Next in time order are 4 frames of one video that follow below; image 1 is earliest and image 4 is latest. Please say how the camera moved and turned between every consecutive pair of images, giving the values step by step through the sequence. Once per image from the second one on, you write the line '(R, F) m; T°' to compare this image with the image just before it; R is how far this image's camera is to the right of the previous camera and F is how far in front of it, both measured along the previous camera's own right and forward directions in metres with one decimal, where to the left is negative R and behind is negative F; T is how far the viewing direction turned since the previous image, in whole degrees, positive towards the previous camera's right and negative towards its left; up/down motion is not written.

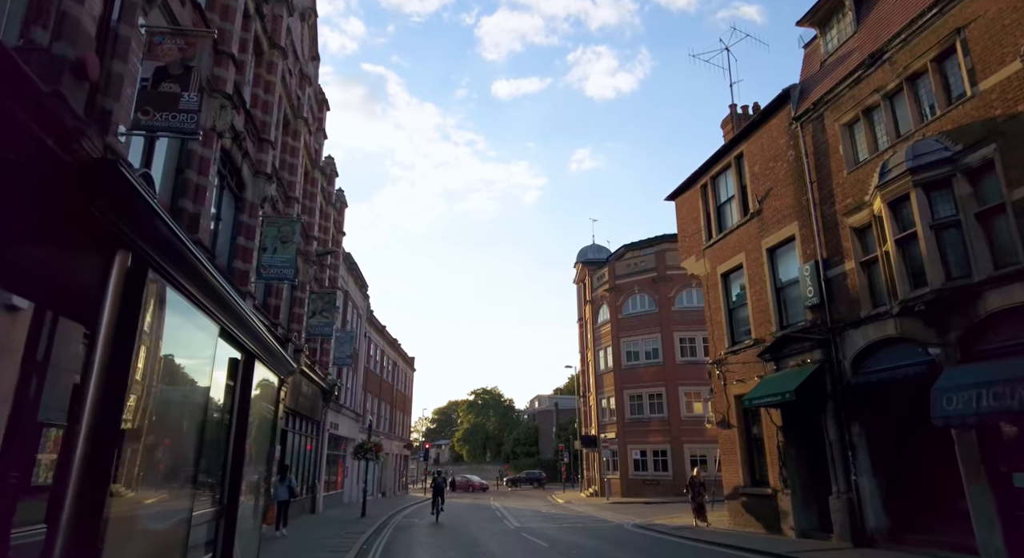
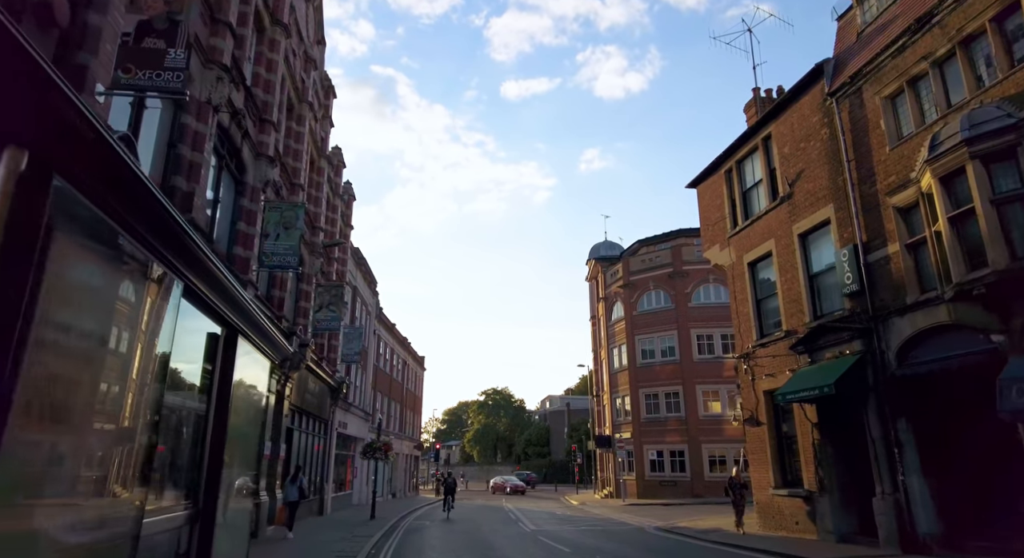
(-0.1, +0.9) m; -1°
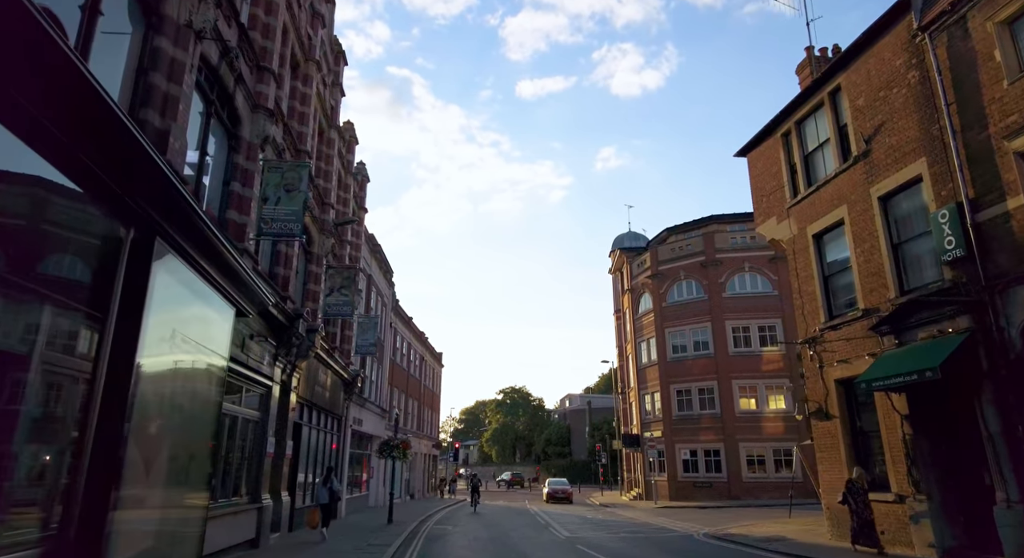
(-0.4, +2.1) m; -1°
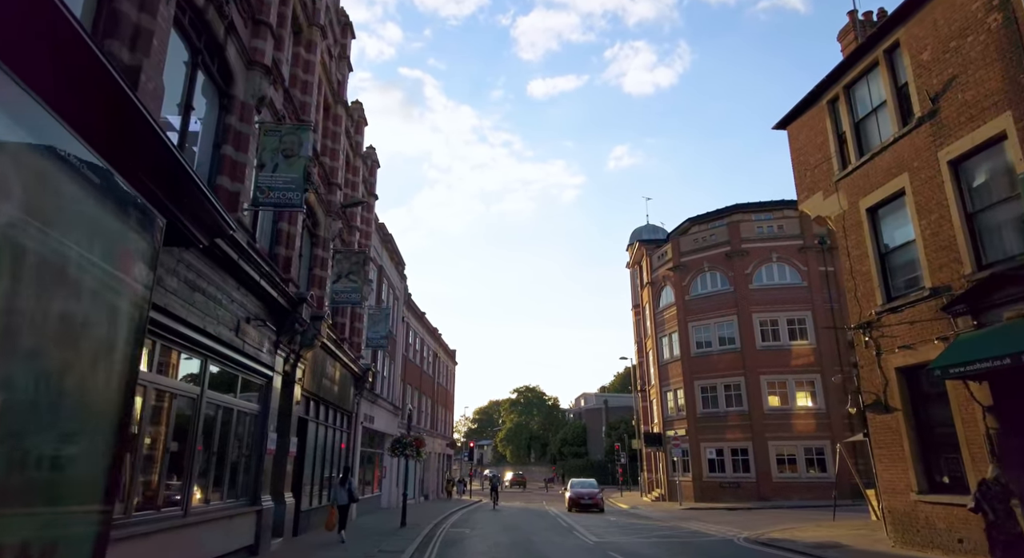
(-0.2, +1.5) m; -1°
